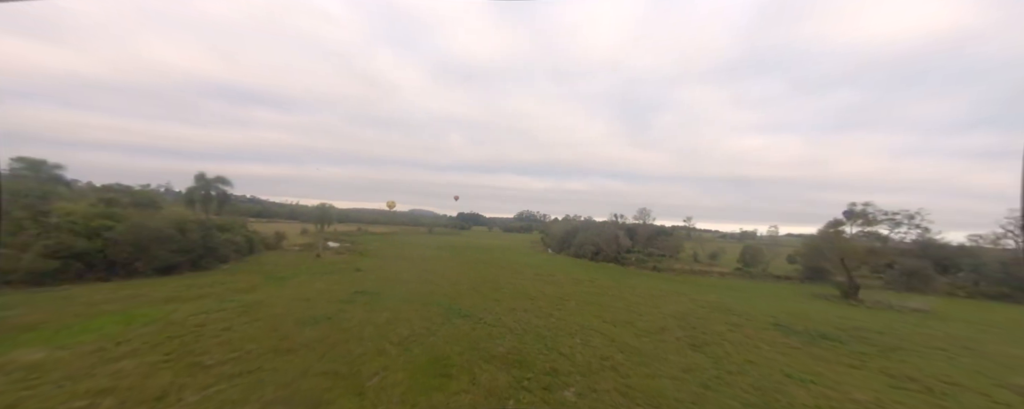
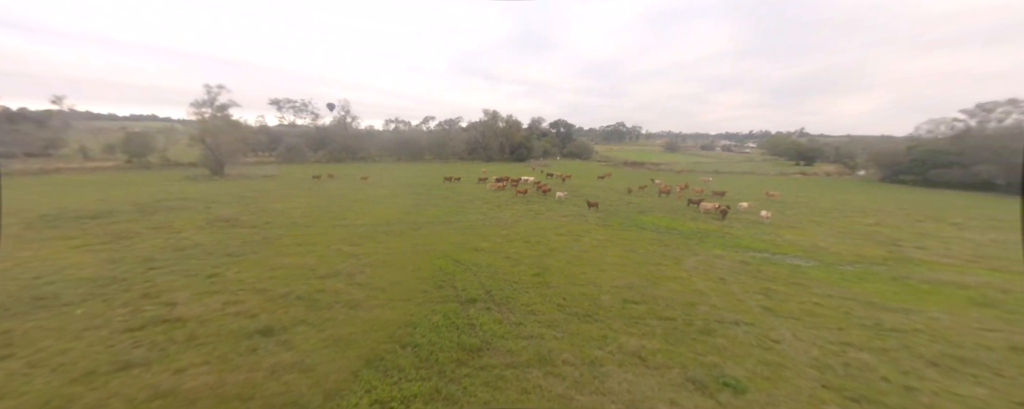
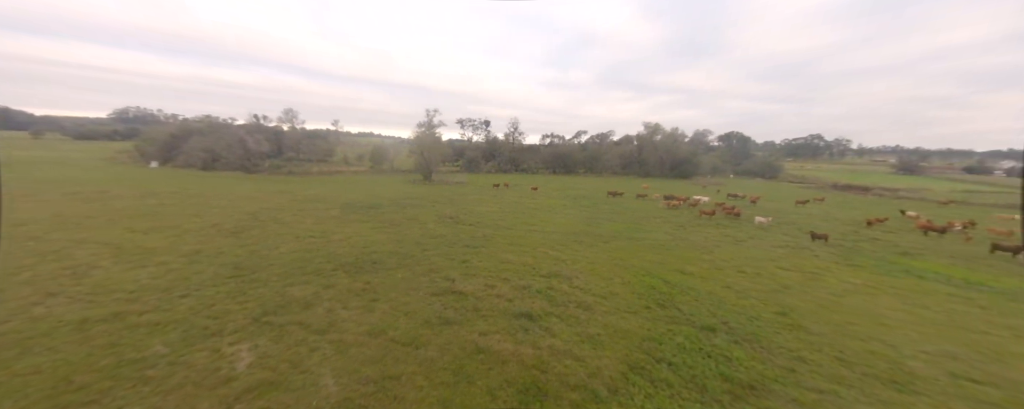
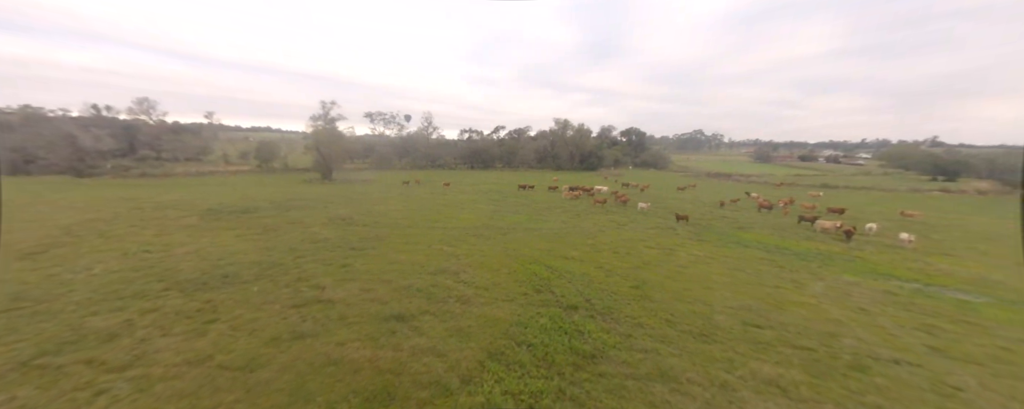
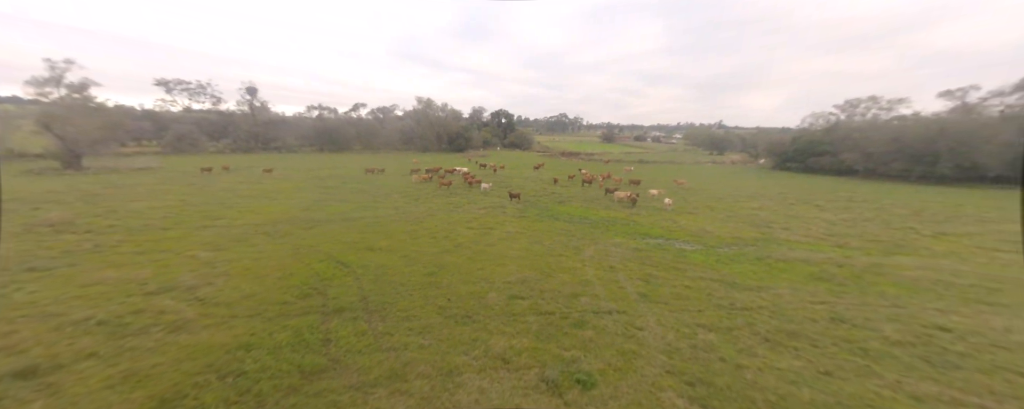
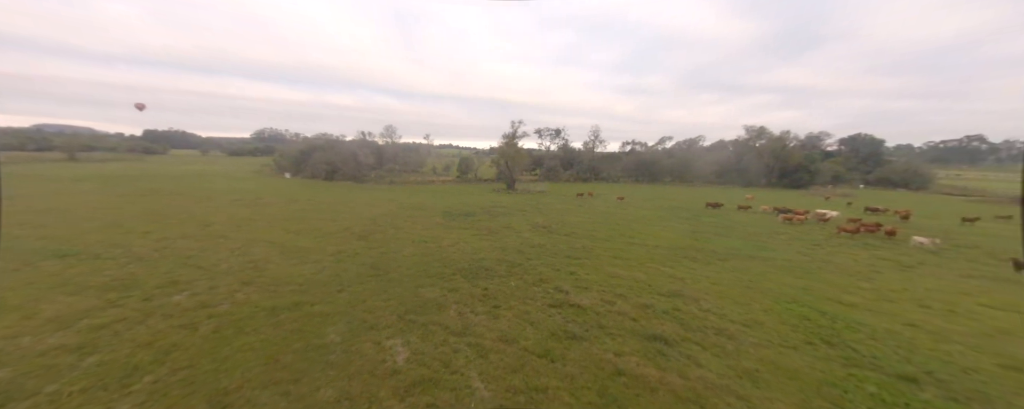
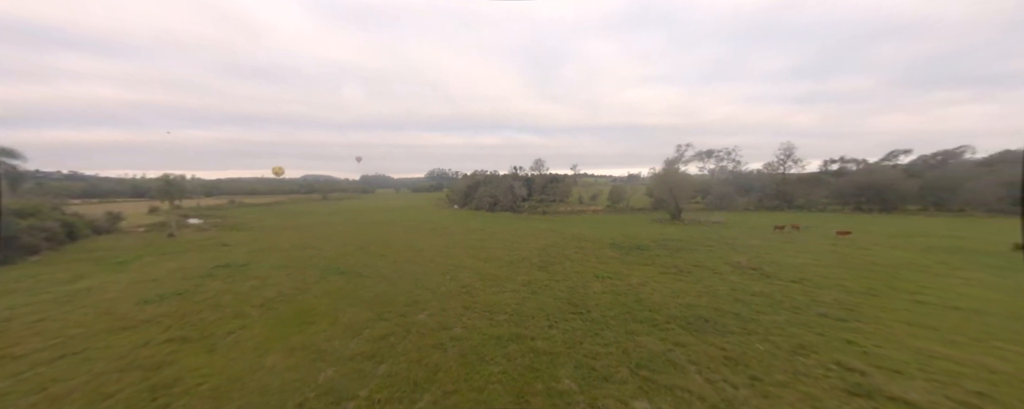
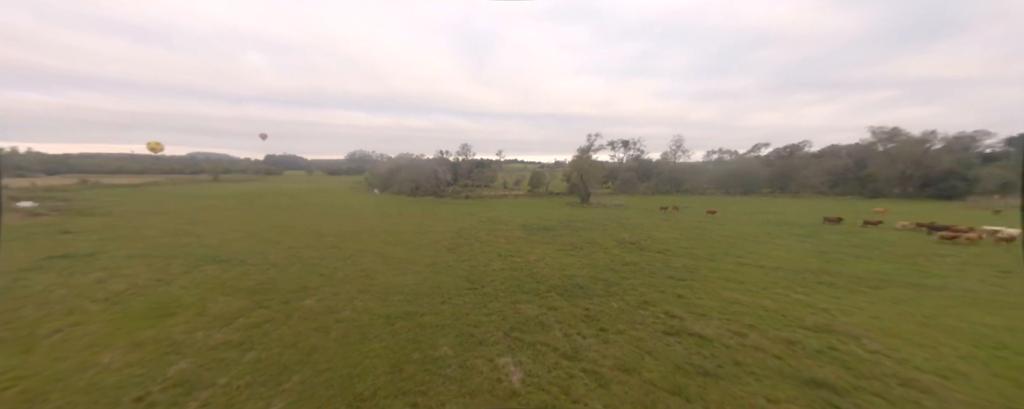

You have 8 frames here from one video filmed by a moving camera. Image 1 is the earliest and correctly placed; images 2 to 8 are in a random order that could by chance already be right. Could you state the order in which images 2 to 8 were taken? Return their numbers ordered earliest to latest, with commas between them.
7, 8, 6, 3, 4, 2, 5
